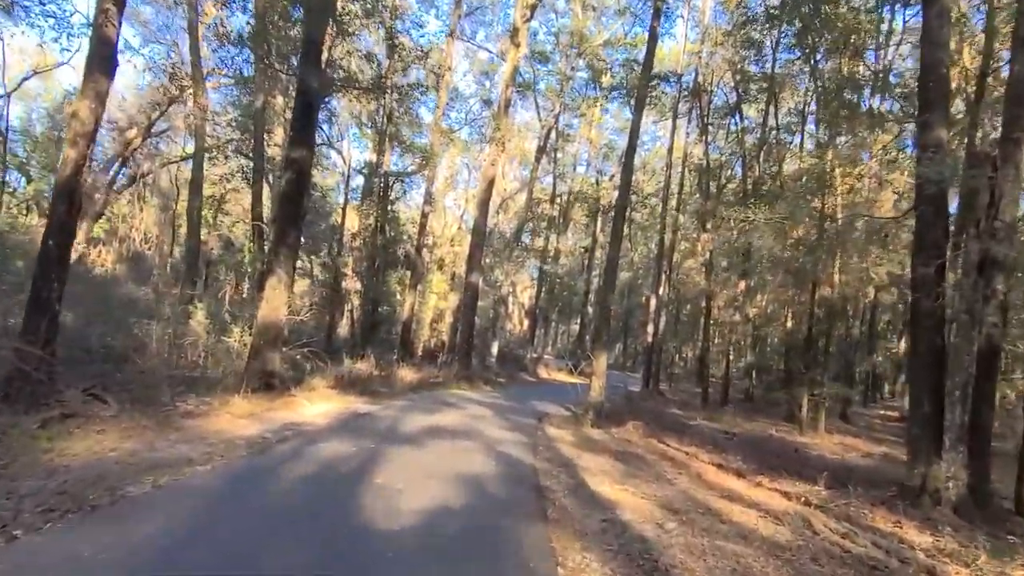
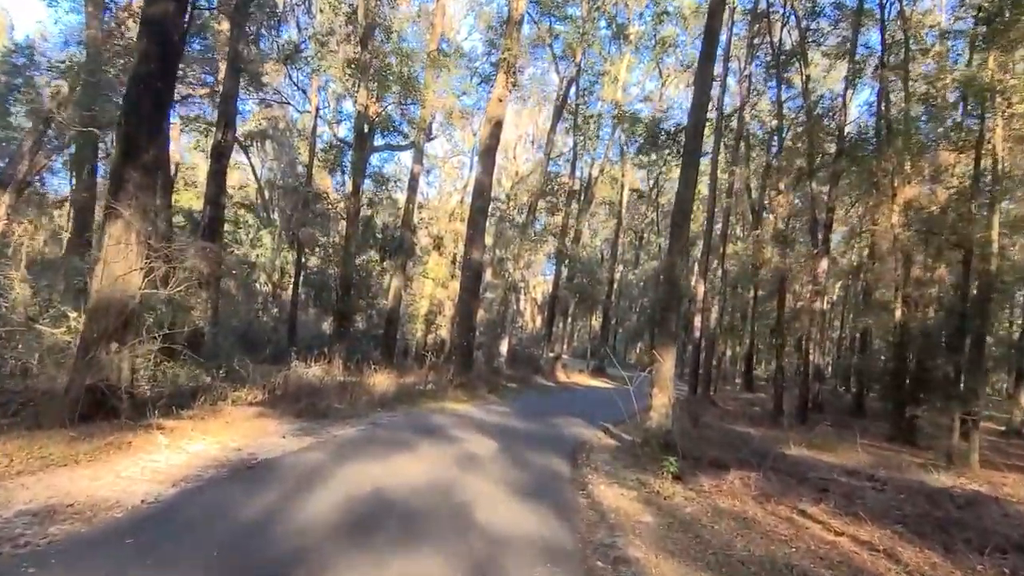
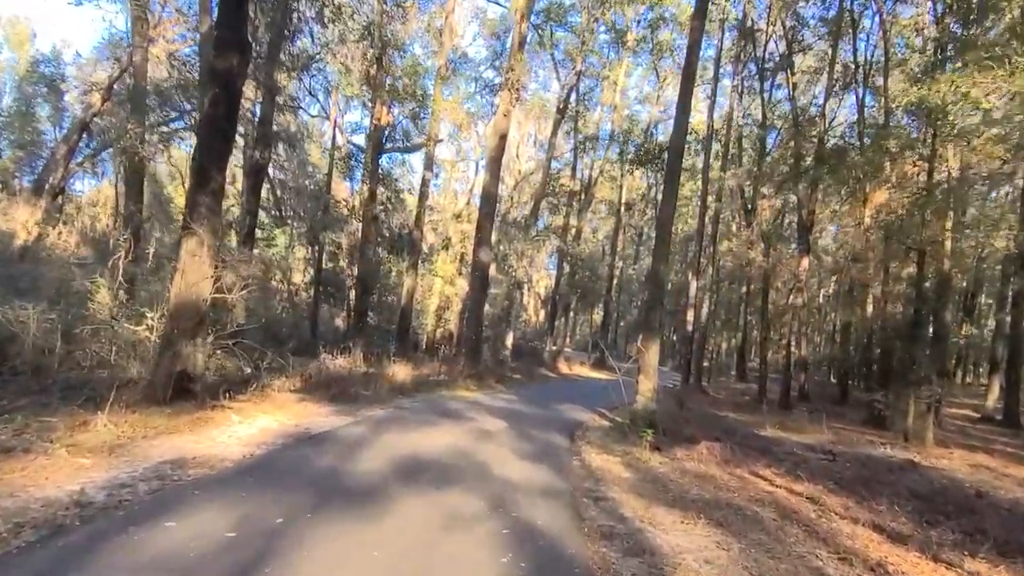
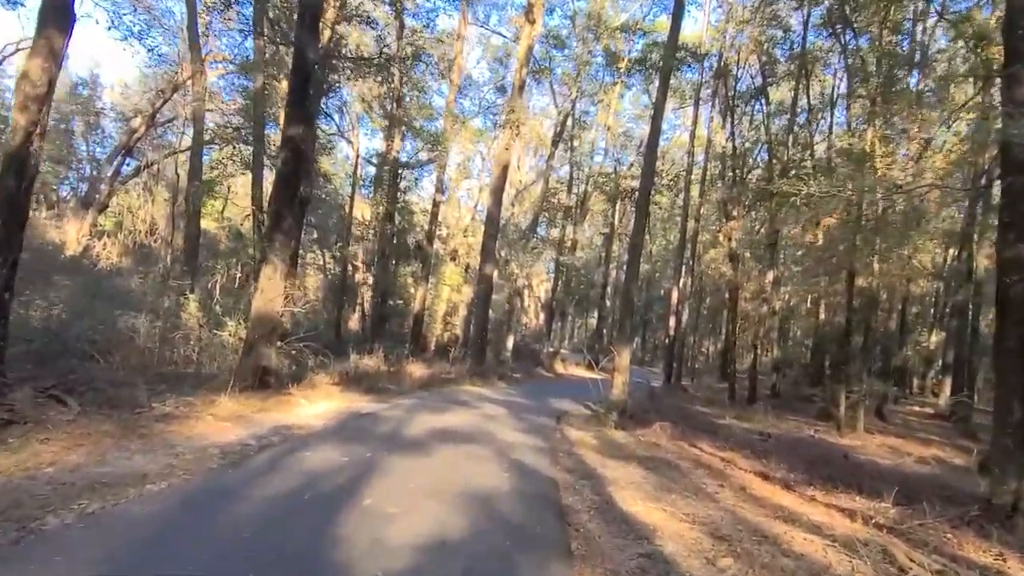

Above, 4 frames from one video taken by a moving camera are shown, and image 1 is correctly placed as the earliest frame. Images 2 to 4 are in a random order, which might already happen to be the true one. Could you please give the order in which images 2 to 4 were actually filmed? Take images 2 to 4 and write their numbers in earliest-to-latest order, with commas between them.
4, 3, 2
